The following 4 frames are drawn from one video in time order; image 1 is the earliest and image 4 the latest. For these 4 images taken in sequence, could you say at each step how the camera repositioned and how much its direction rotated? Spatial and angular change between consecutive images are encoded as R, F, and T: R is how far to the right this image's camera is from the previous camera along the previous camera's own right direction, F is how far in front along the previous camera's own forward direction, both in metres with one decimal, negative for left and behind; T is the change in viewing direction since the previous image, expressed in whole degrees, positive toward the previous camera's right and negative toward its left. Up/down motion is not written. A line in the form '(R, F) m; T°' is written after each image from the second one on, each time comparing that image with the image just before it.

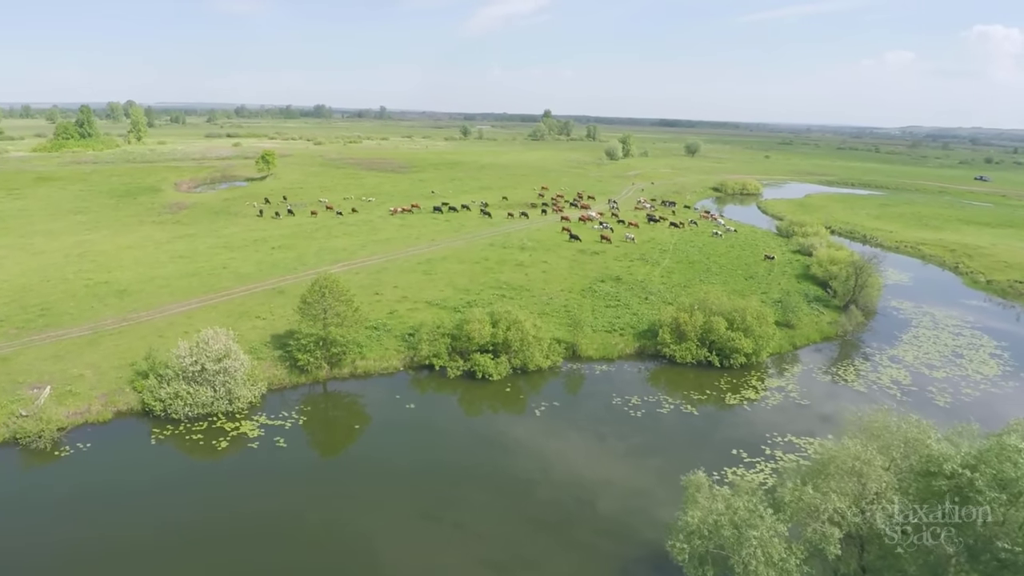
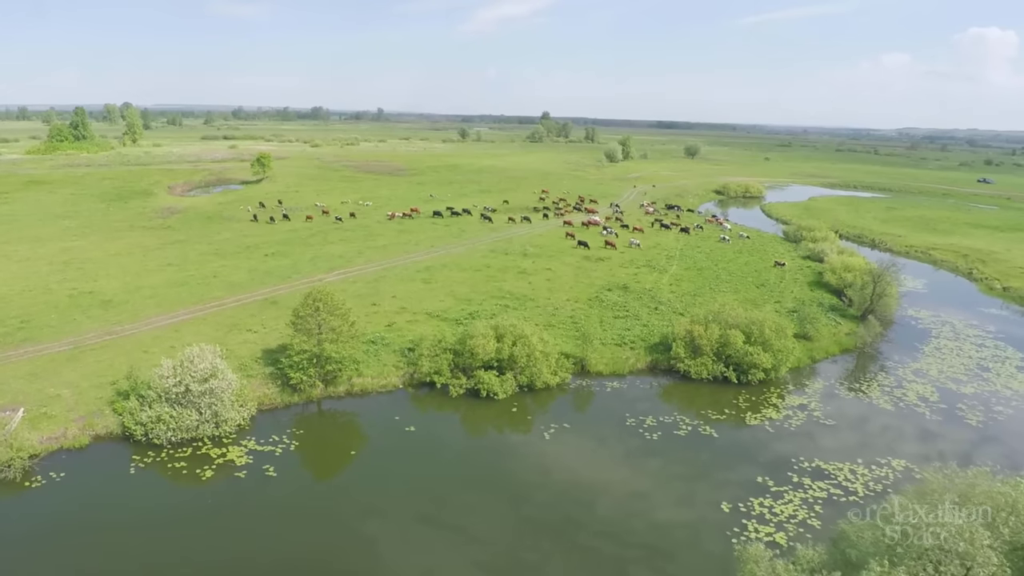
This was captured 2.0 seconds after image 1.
(-0.4, +1.9) m; 0°
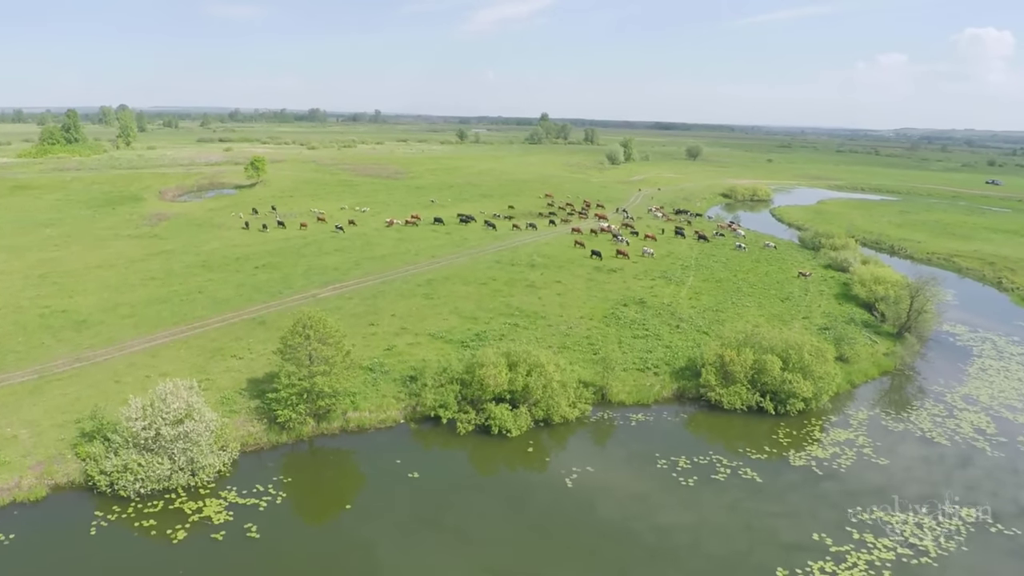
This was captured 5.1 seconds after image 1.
(-0.8, +3.3) m; 0°
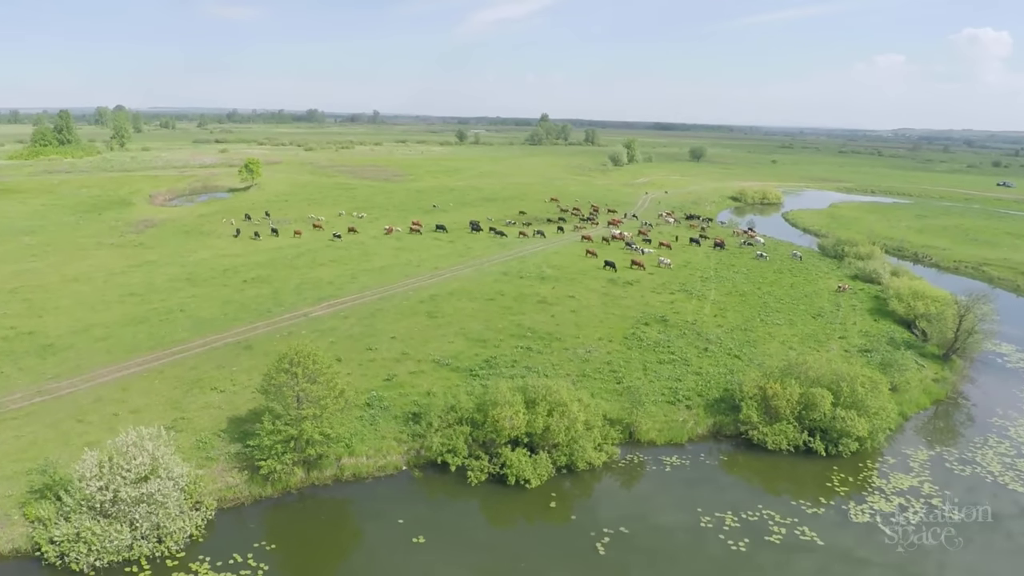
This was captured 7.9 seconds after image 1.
(-0.9, +3.6) m; 0°
